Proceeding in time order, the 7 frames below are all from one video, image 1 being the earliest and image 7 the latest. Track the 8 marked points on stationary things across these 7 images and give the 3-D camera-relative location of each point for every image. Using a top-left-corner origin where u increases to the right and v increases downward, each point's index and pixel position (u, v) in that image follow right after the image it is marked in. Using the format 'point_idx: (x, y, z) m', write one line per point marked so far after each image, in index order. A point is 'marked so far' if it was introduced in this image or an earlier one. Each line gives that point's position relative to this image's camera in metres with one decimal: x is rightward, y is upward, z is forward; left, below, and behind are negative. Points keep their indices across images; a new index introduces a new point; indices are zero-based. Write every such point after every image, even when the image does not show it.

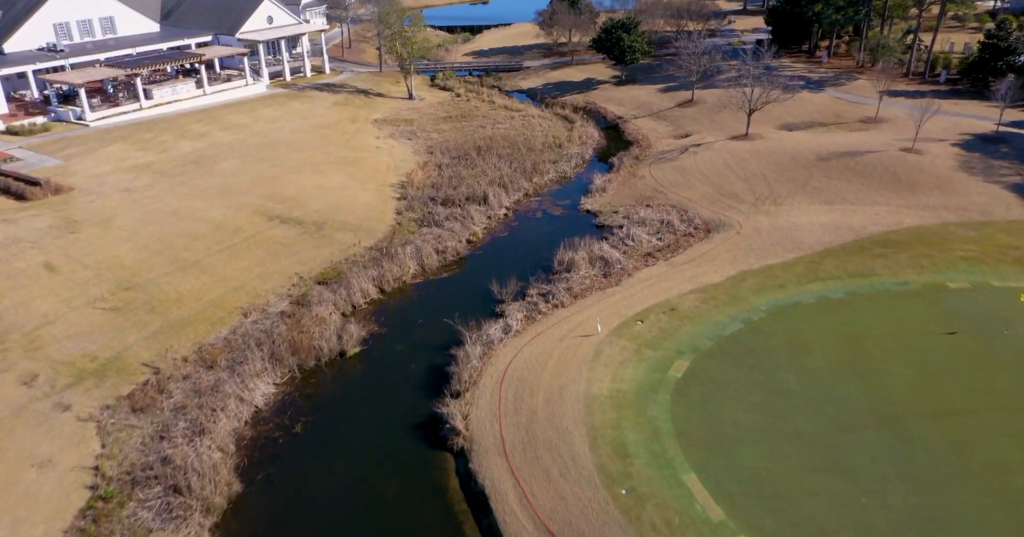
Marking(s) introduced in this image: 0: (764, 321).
0: (+6.3, -1.4, +17.7) m
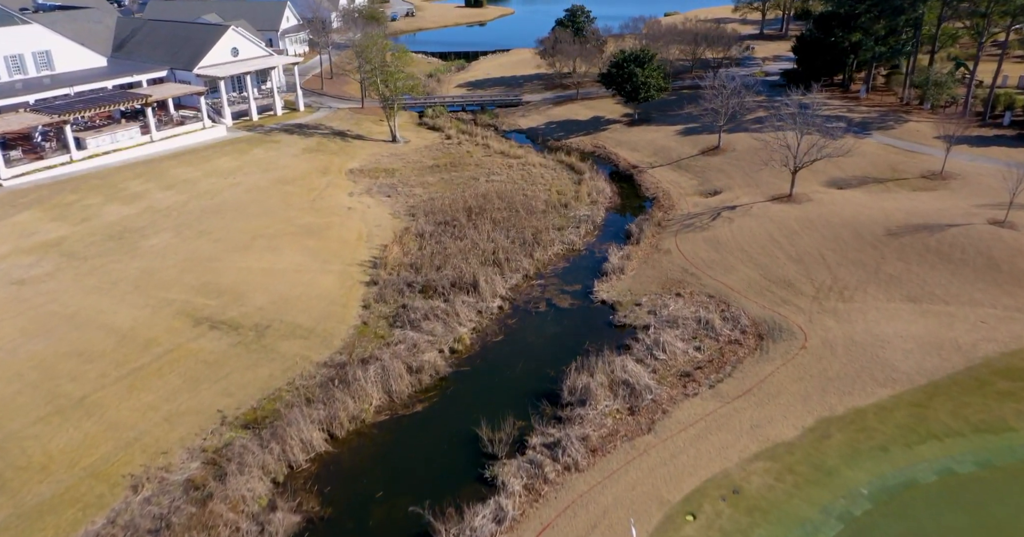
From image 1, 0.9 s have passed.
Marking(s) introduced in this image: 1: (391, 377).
0: (+6.2, -4.3, +12.3) m
1: (-2.9, -2.6, +17.1) m
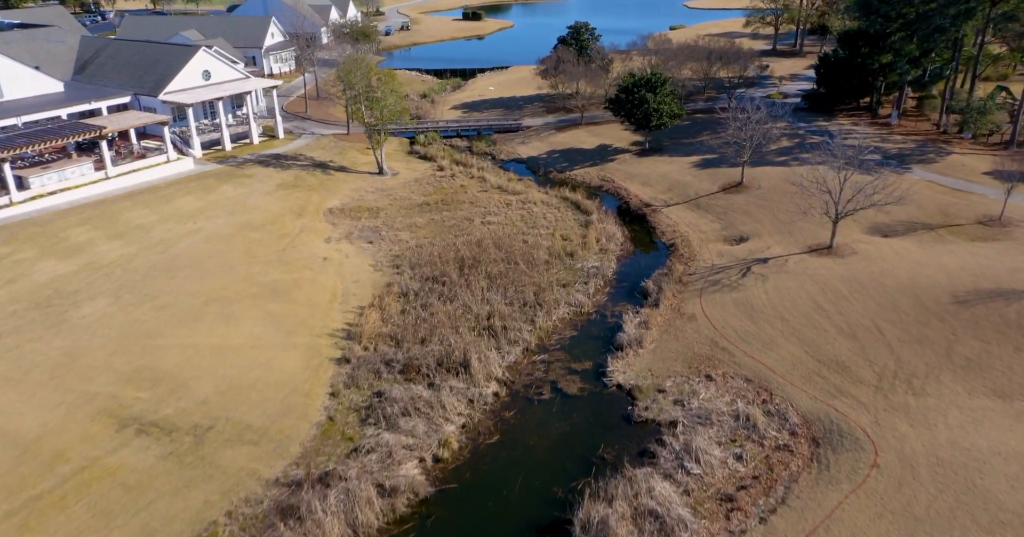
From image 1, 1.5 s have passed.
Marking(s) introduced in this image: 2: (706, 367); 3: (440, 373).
0: (+6.2, -6.2, +8.7) m
1: (-3.0, -4.5, +13.5) m
2: (+5.0, -2.5, +18.3) m
3: (-1.8, -2.7, +18.1) m
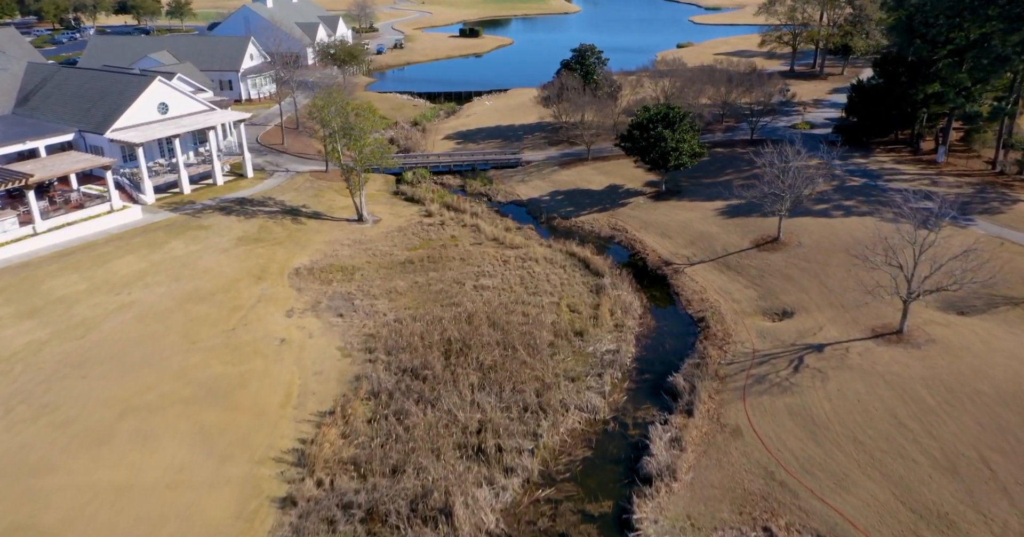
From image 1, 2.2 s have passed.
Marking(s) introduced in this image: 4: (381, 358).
0: (+6.1, -8.3, +4.4) m
1: (-3.0, -6.7, +9.2) m
2: (+4.9, -4.8, +13.9) m
3: (-1.9, -4.9, +13.7) m
4: (-3.6, -2.4, +19.5) m
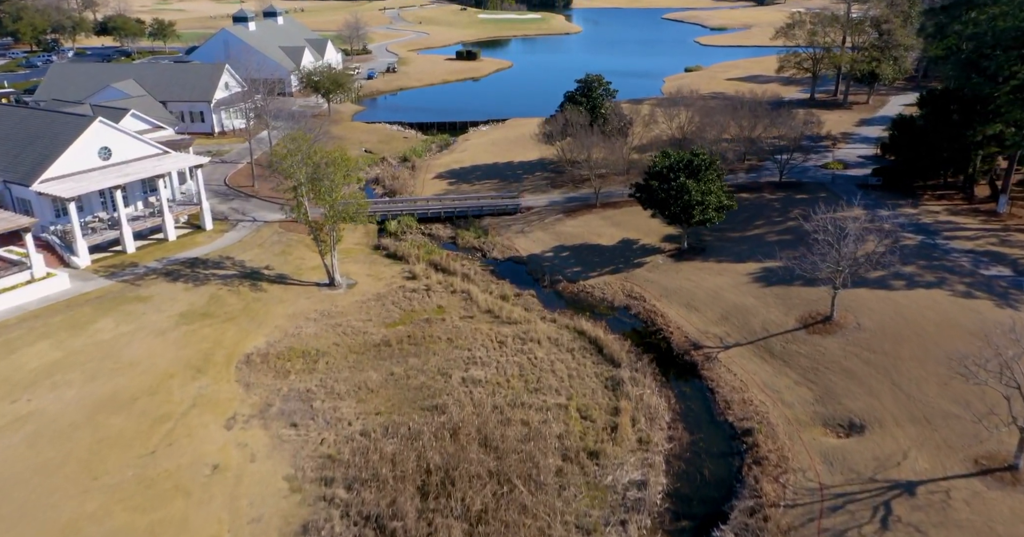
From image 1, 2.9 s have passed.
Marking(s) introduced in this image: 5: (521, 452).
0: (+6.0, -10.3, -0.2) m
1: (-3.1, -8.9, +4.7) m
2: (+4.8, -7.0, +9.5) m
3: (-2.0, -7.2, +9.3) m
4: (-3.7, -4.8, +15.1) m
5: (+0.2, -4.1, +16.1) m
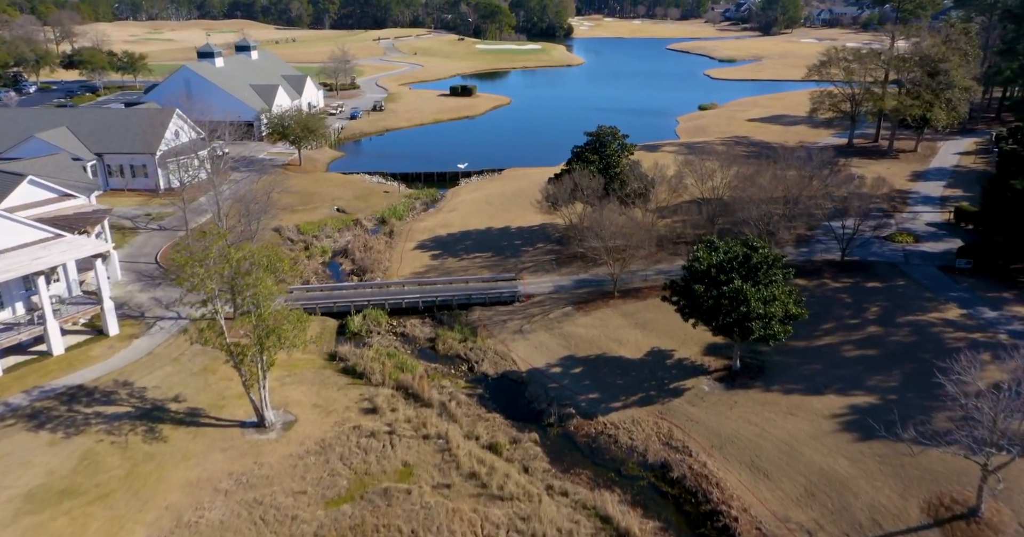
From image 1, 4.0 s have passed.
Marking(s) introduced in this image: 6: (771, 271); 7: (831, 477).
0: (+5.9, -13.0, -7.2) m
1: (-3.2, -11.6, -2.3) m
2: (+4.7, -10.0, +2.6) m
3: (-2.1, -10.1, +2.4) m
4: (-3.8, -7.9, +8.2) m
5: (+0.1, -7.3, +9.3) m
6: (+6.9, -0.1, +19.1) m
7: (+7.1, -4.6, +15.9) m
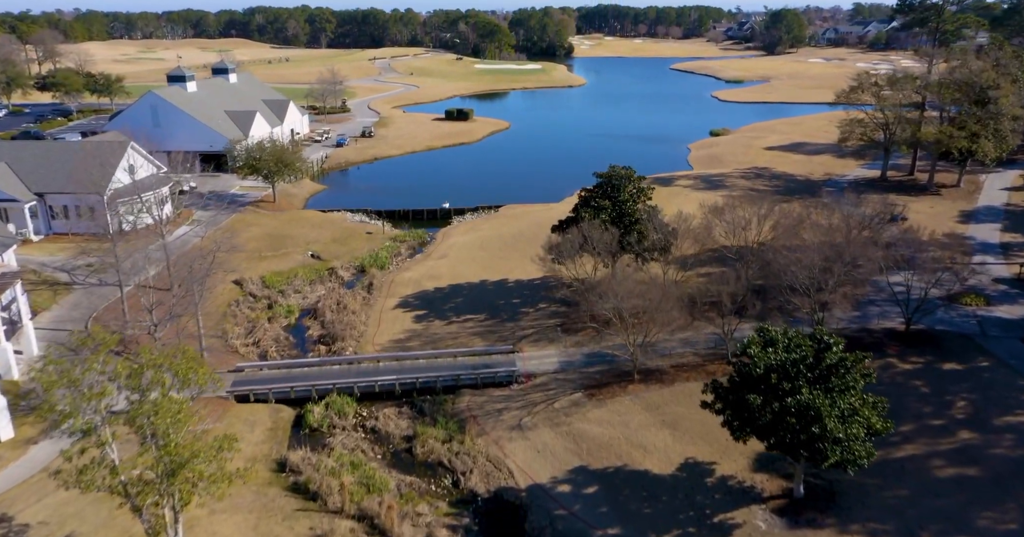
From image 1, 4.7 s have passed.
0: (+5.8, -14.4, -12.0) m
1: (-3.3, -13.2, -7.1) m
2: (+4.6, -11.7, -2.2) m
3: (-2.2, -11.8, -2.4) m
4: (-3.9, -9.7, +3.5) m
5: (0.0, -9.2, +4.6) m
6: (+6.8, -2.2, +14.5) m
7: (+7.0, -6.7, +11.2) m
